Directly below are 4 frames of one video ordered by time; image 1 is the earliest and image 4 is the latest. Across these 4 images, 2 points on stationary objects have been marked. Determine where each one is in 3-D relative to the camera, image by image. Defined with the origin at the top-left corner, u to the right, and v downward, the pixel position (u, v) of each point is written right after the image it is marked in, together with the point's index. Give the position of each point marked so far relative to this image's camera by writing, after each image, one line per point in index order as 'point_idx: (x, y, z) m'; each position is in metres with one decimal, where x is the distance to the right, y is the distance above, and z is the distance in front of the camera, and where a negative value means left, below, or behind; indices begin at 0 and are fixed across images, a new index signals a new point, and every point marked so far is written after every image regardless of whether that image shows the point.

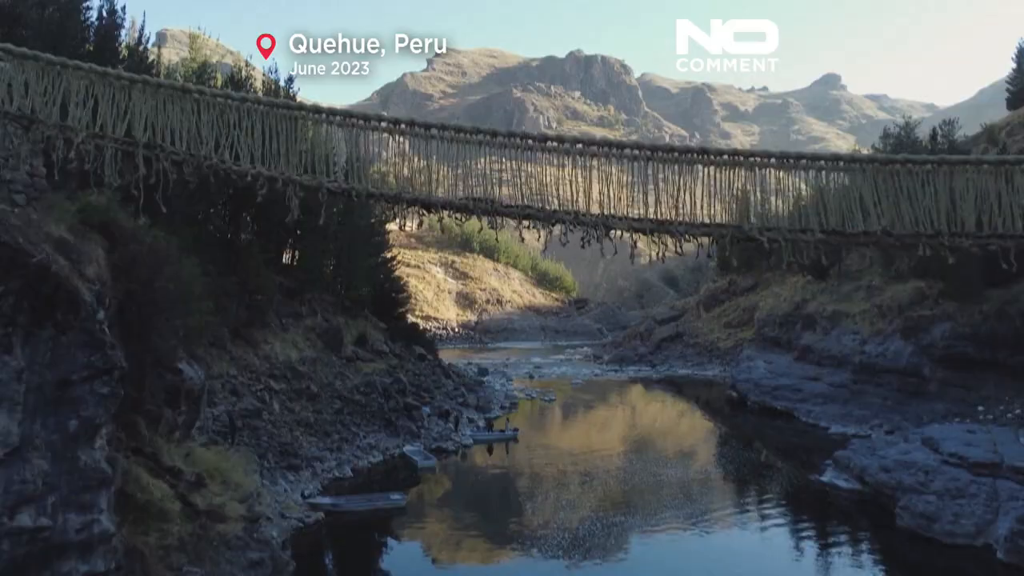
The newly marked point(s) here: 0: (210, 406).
0: (-5.7, -2.2, +17.4) m
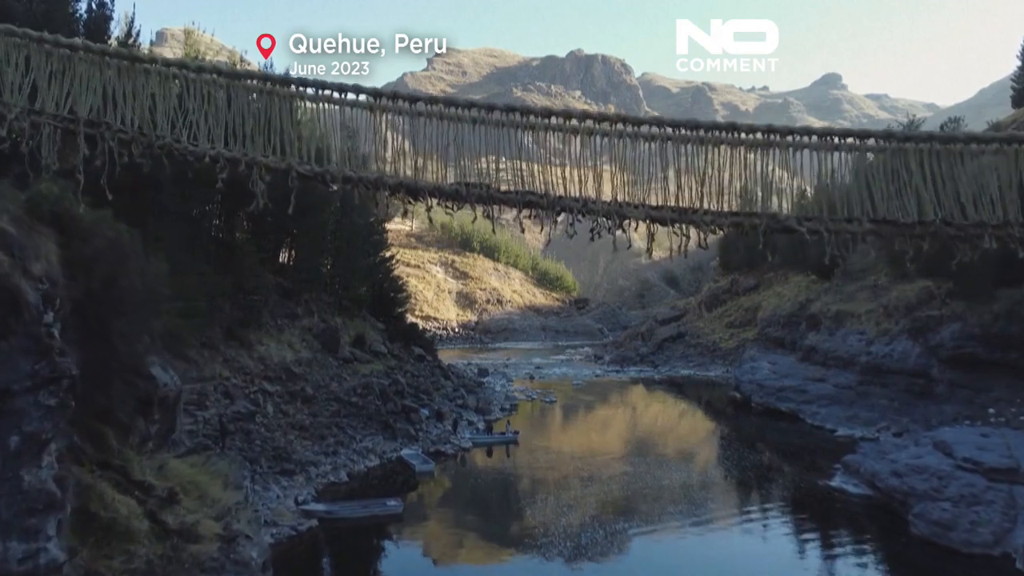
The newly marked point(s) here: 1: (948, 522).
0: (-5.7, -2.2, +16.9) m
1: (+7.3, -3.9, +15.3) m
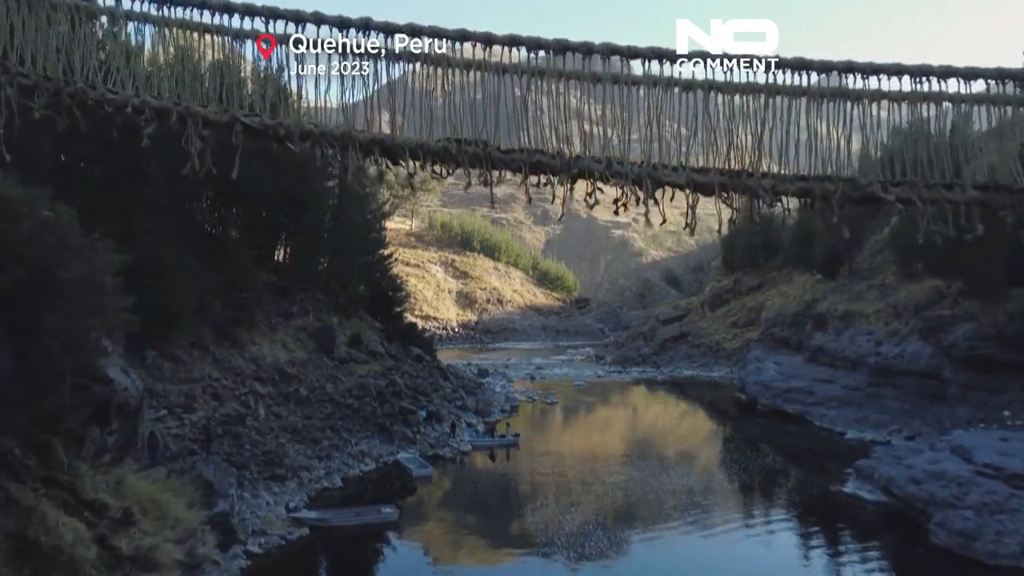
0: (-5.7, -2.2, +16.2) m
1: (+7.3, -3.9, +14.6) m
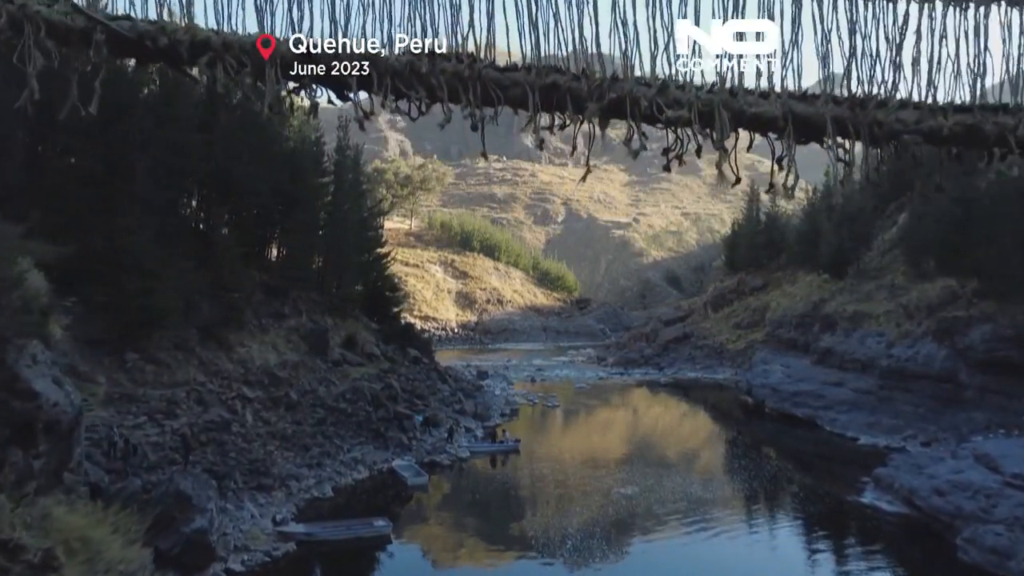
0: (-5.7, -2.2, +15.3) m
1: (+7.3, -3.9, +13.7) m
